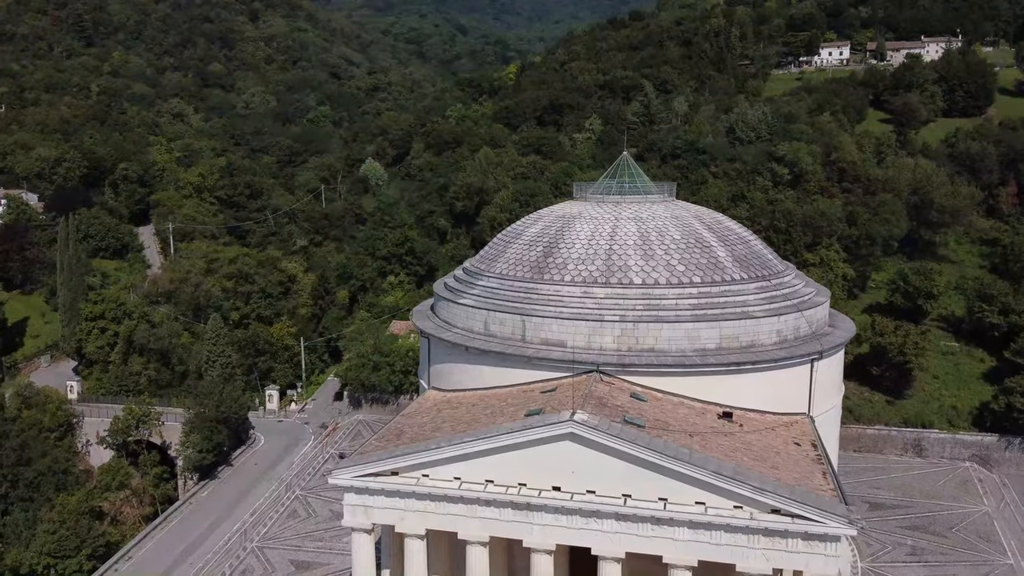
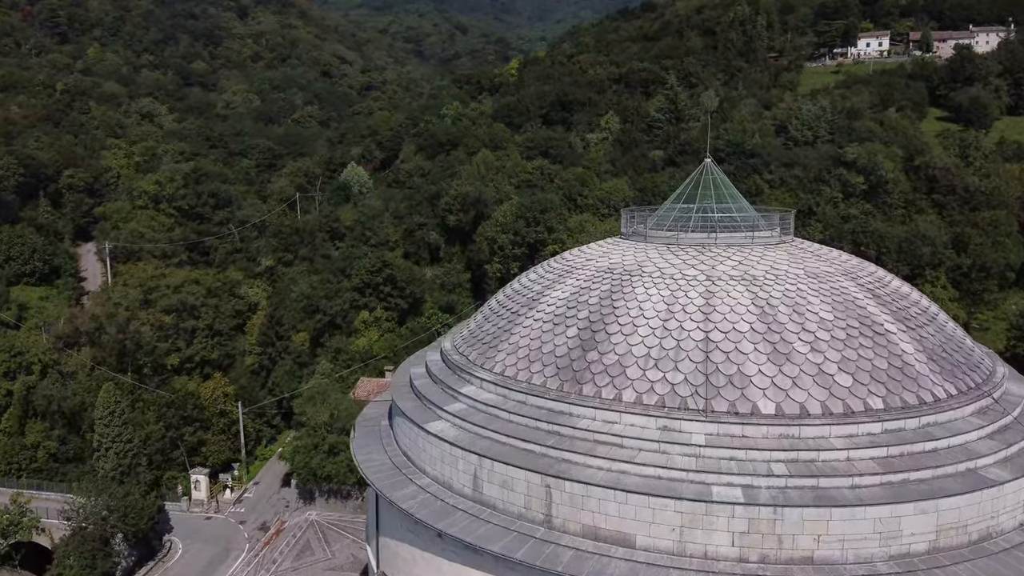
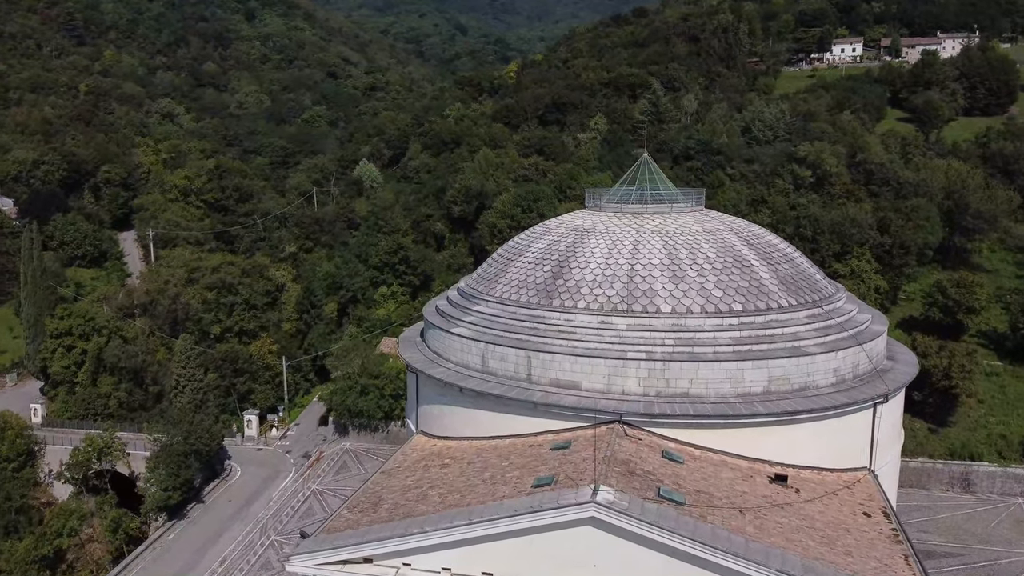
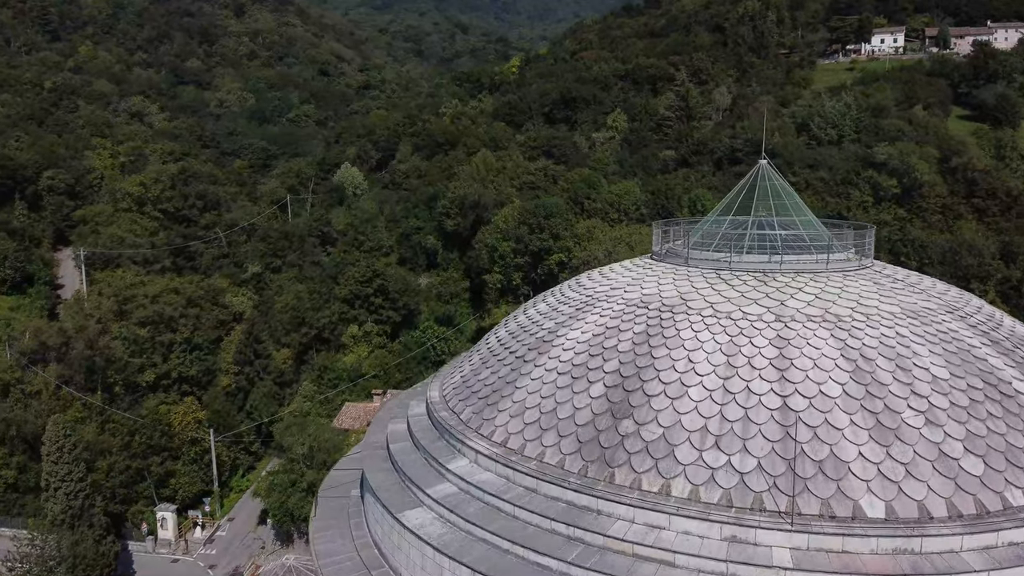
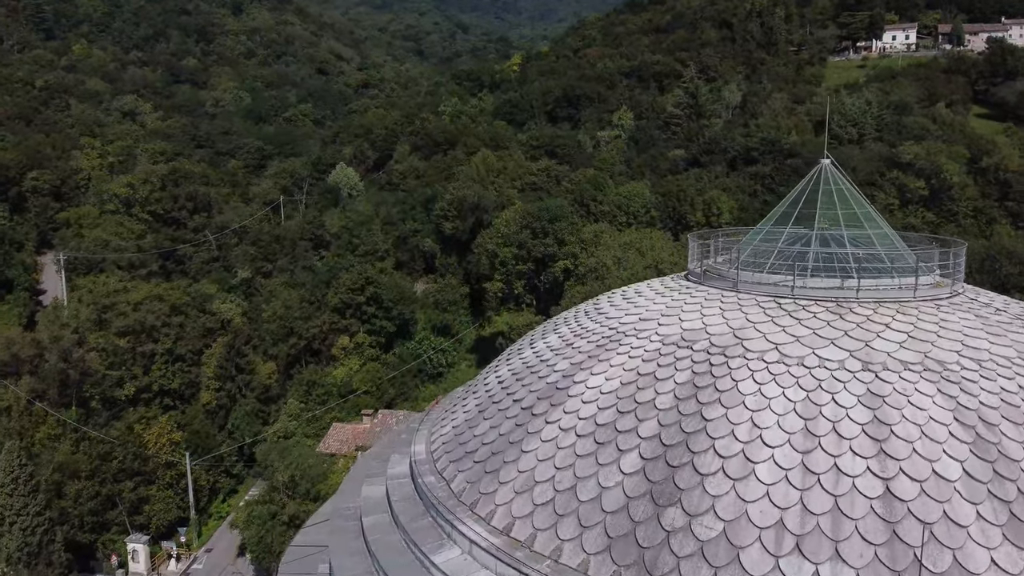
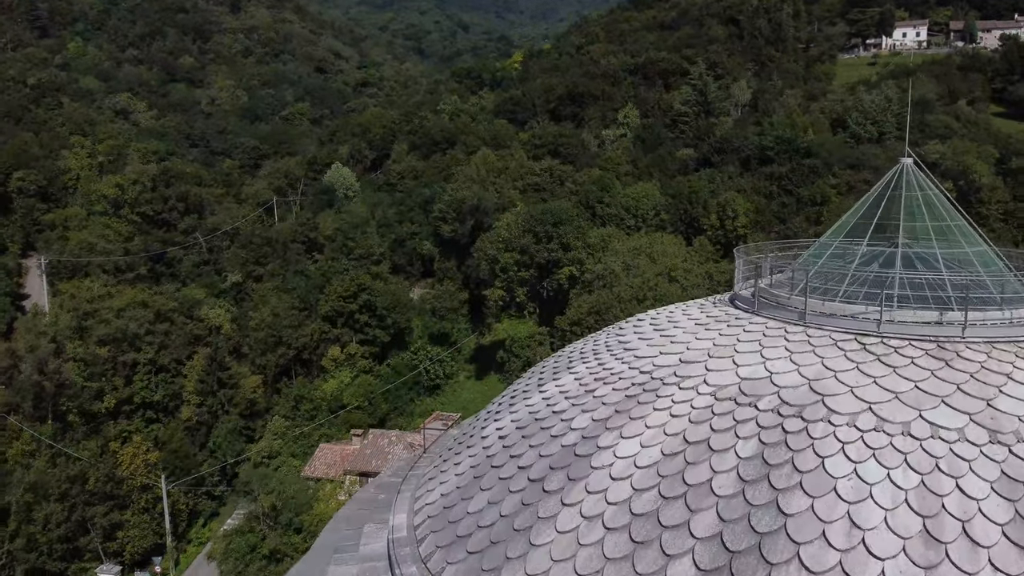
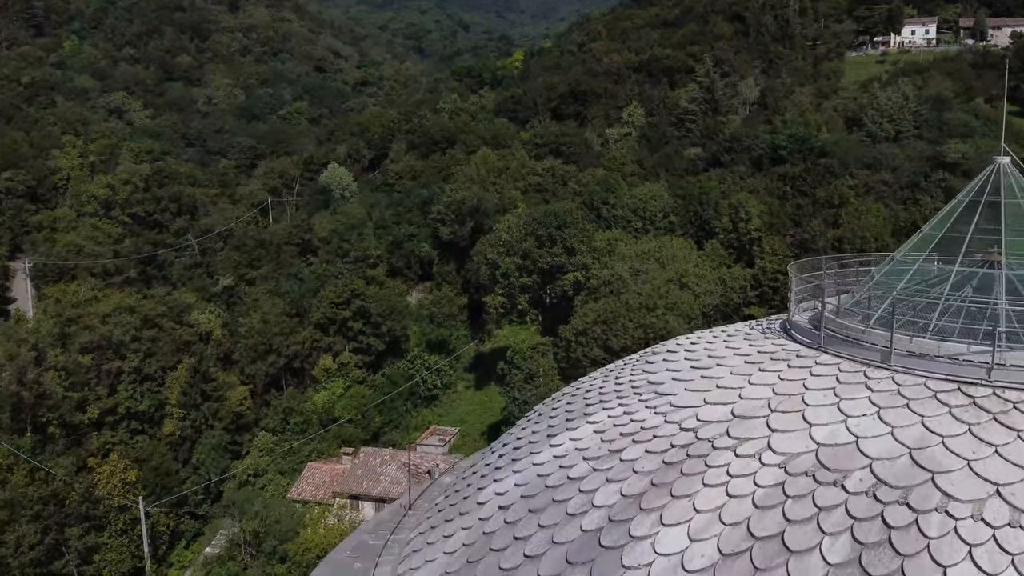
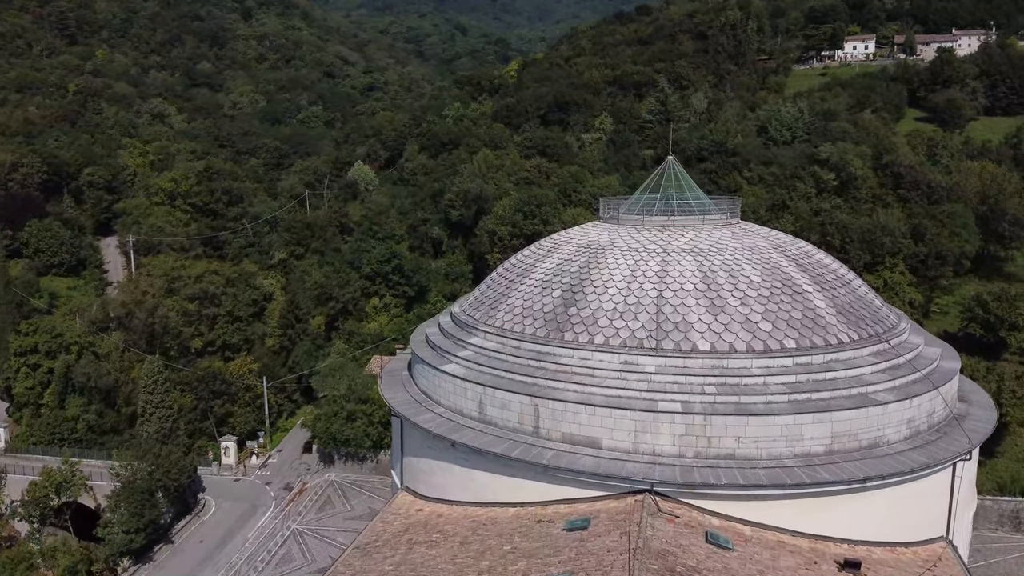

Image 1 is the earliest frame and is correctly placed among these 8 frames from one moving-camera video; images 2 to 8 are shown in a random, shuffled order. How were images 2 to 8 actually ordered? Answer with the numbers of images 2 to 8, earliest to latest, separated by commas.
3, 8, 2, 4, 5, 6, 7
